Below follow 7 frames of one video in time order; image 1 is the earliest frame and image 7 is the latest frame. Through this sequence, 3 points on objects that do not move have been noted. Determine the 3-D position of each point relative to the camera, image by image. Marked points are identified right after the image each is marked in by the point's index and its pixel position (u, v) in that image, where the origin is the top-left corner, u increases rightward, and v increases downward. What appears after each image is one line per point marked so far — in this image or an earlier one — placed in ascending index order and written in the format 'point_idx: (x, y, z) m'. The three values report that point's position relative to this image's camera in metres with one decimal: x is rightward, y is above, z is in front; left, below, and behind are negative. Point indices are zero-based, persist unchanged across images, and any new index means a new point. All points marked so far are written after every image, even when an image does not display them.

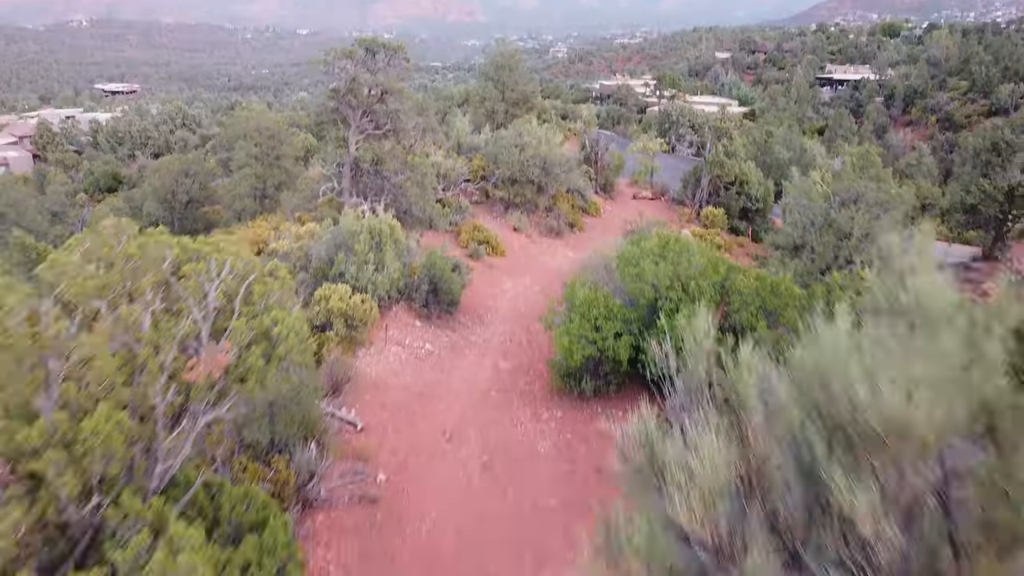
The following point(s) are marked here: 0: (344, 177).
0: (-2.5, +1.7, +12.2) m
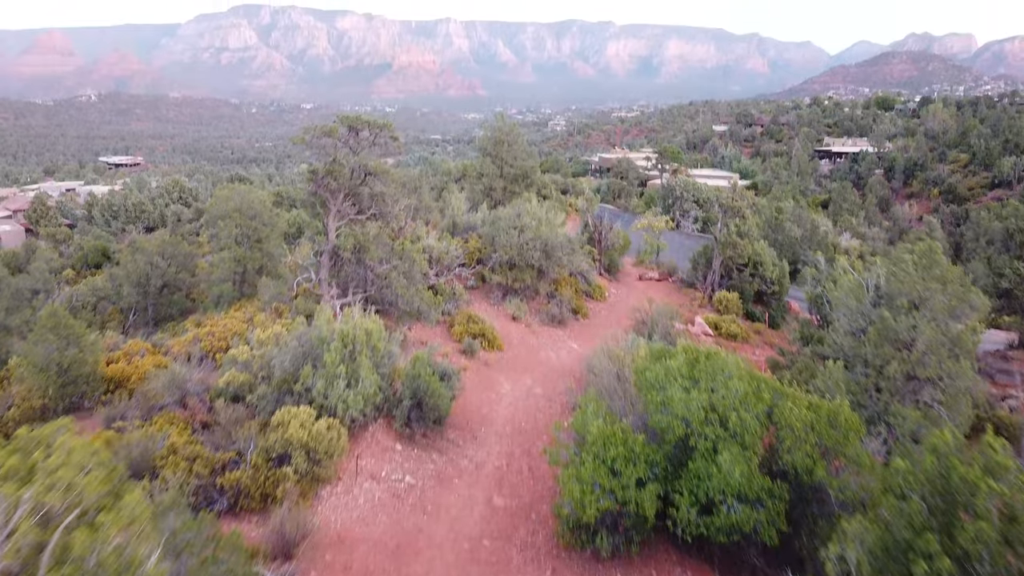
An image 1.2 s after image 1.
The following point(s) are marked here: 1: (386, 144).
0: (-2.6, +0.3, +11.0) m
1: (-1.8, +2.0, +11.4) m
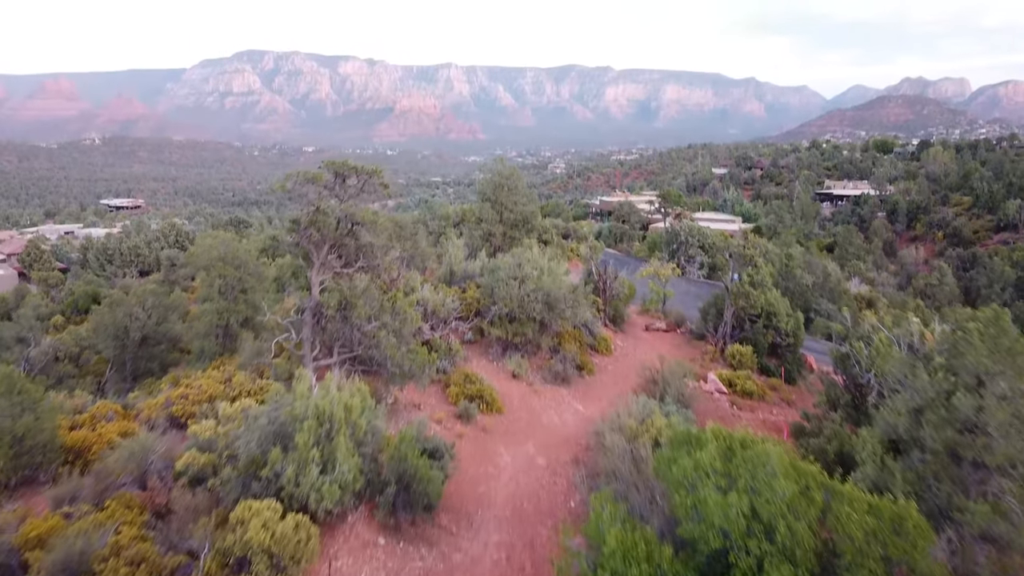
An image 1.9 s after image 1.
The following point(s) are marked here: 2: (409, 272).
0: (-2.6, -0.5, +10.0) m
1: (-1.7, +1.2, +10.5) m
2: (-1.9, +0.3, +14.7) m
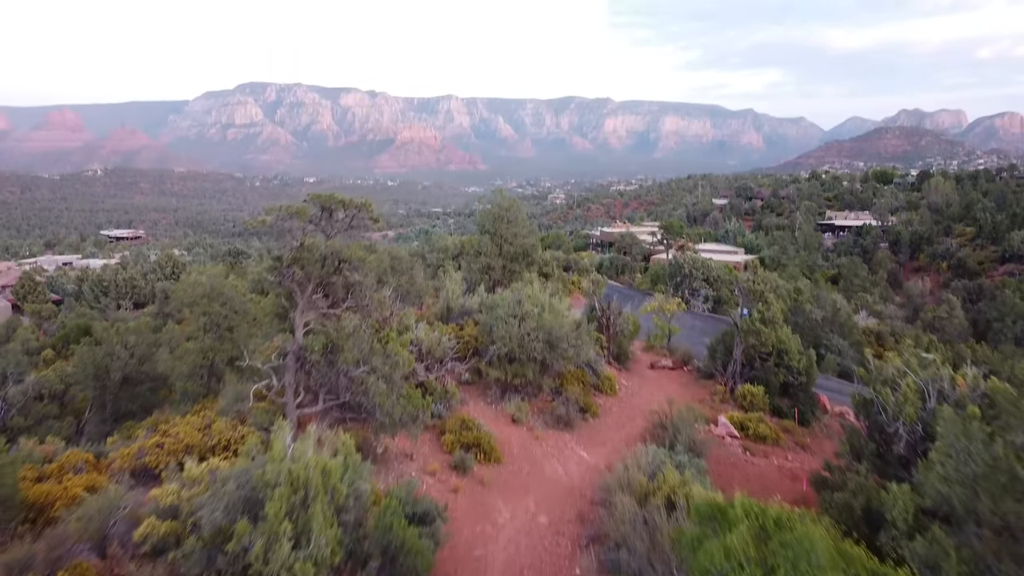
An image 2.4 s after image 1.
0: (-2.6, -0.9, +9.3) m
1: (-1.8, +0.7, +9.8) m
2: (-1.9, -0.4, +14.0) m
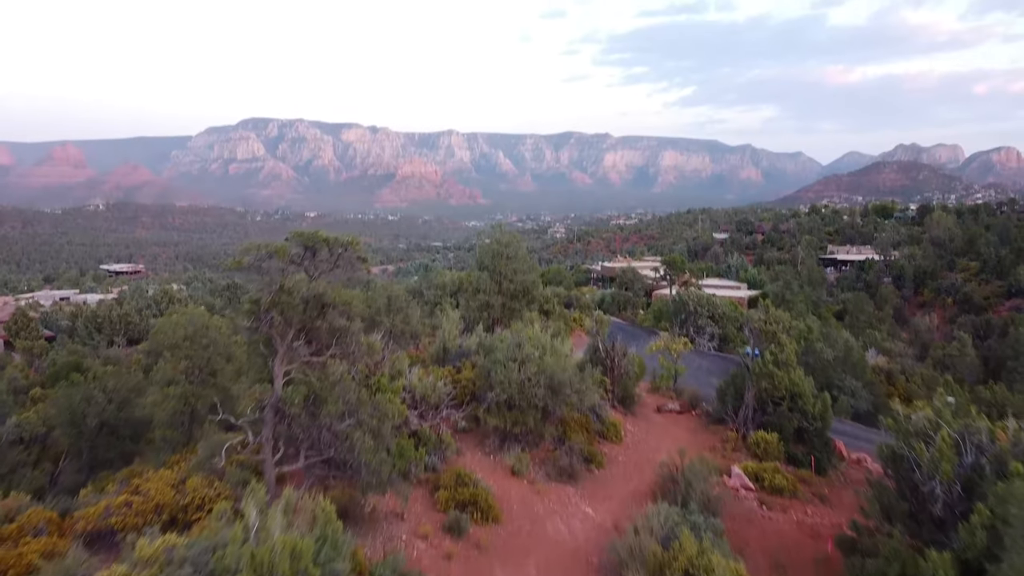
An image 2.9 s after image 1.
0: (-2.6, -1.4, +8.5) m
1: (-1.8, +0.2, +9.1) m
2: (-1.9, -1.0, +13.2) m
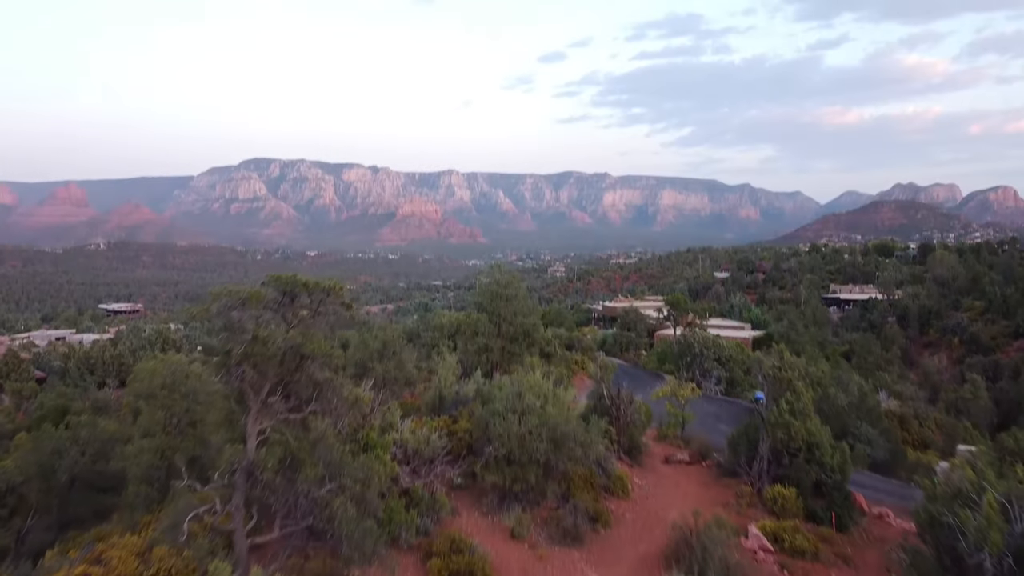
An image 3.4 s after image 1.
0: (-2.6, -1.9, +7.6) m
1: (-1.8, -0.3, +8.3) m
2: (-1.9, -1.7, +12.4) m
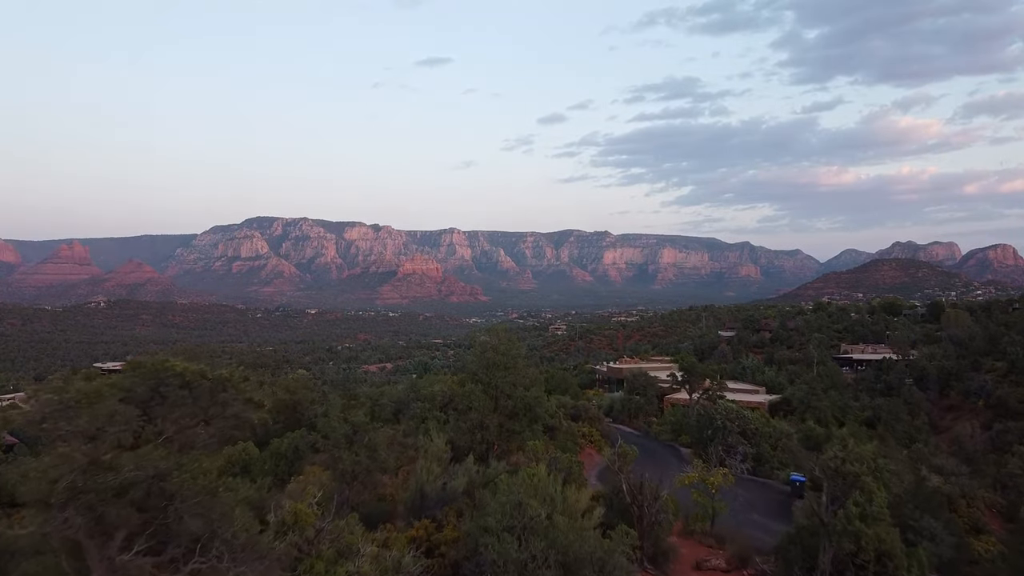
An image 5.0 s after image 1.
0: (-2.6, -2.4, +4.8) m
1: (-1.8, -0.8, +5.6) m
2: (-1.9, -2.6, +9.5) m
